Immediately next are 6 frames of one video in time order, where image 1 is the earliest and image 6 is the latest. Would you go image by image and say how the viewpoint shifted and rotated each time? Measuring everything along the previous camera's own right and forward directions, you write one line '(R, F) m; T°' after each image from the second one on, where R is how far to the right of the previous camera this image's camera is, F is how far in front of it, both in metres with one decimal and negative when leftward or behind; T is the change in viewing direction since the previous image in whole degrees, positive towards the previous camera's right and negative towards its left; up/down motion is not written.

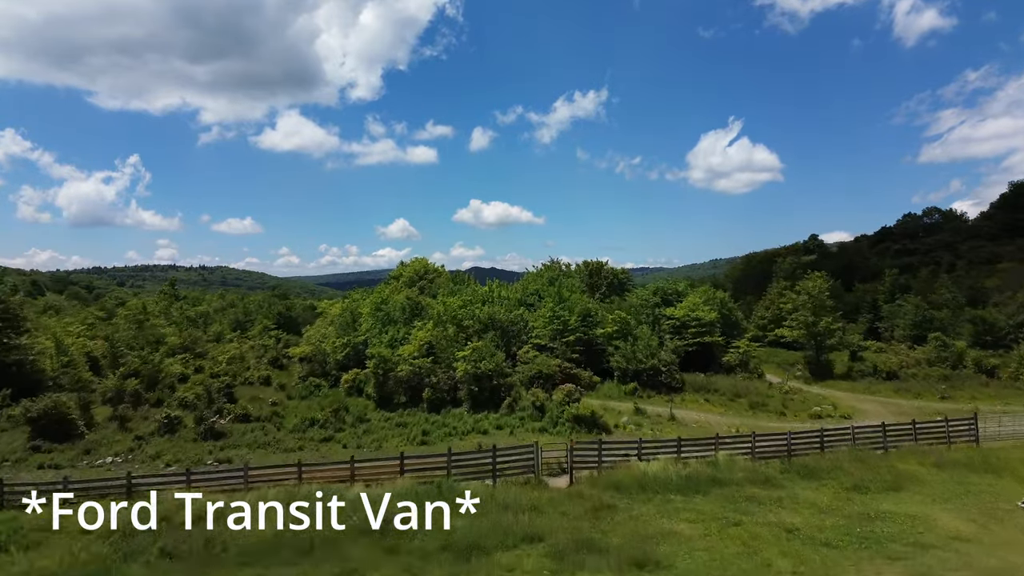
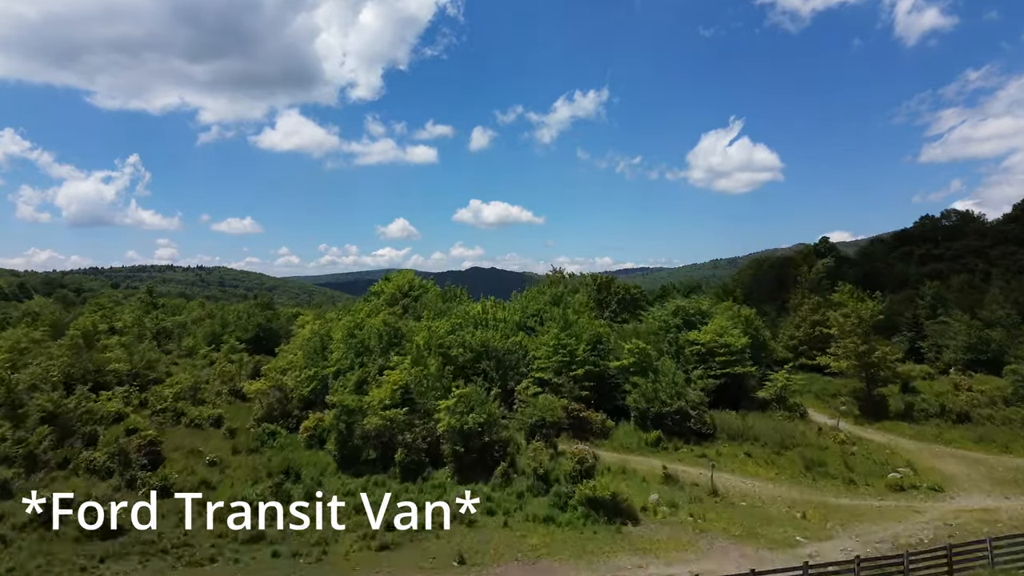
(+0.1, +5.2) m; 0°
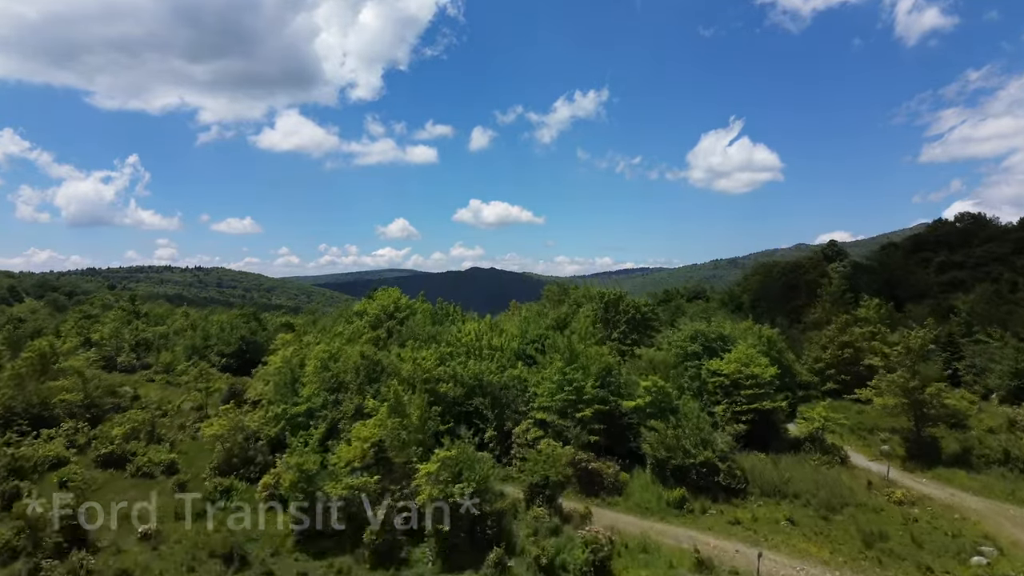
(+0.1, +3.6) m; 0°
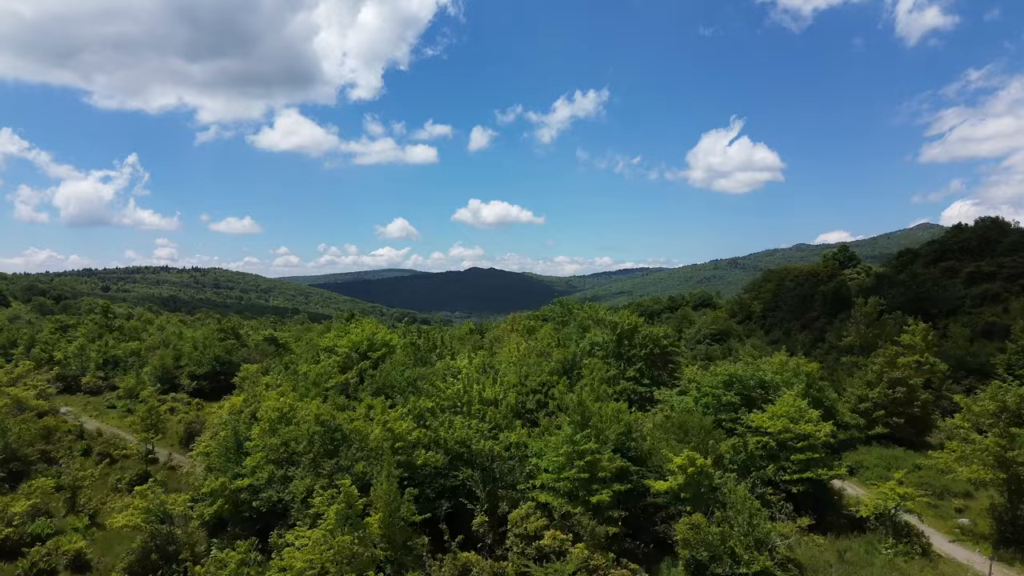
(+0.1, +5.0) m; 0°
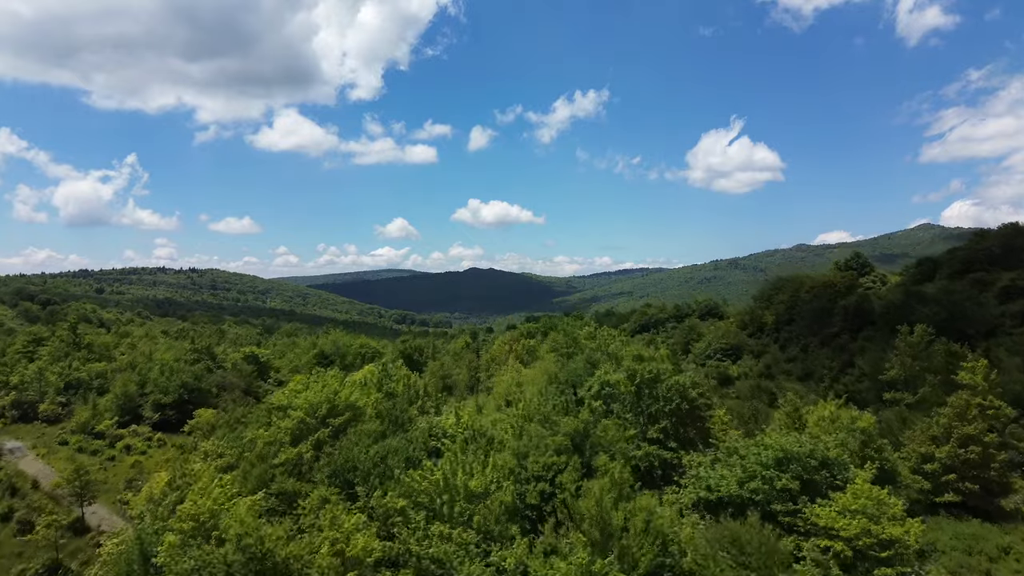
(+0.1, +5.2) m; 0°
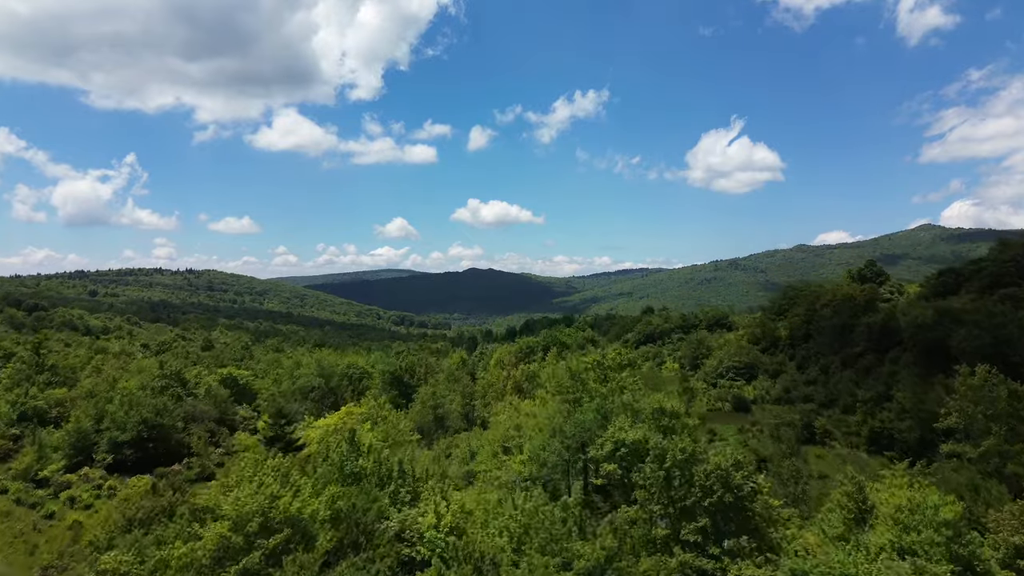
(+0.1, +5.2) m; 0°
